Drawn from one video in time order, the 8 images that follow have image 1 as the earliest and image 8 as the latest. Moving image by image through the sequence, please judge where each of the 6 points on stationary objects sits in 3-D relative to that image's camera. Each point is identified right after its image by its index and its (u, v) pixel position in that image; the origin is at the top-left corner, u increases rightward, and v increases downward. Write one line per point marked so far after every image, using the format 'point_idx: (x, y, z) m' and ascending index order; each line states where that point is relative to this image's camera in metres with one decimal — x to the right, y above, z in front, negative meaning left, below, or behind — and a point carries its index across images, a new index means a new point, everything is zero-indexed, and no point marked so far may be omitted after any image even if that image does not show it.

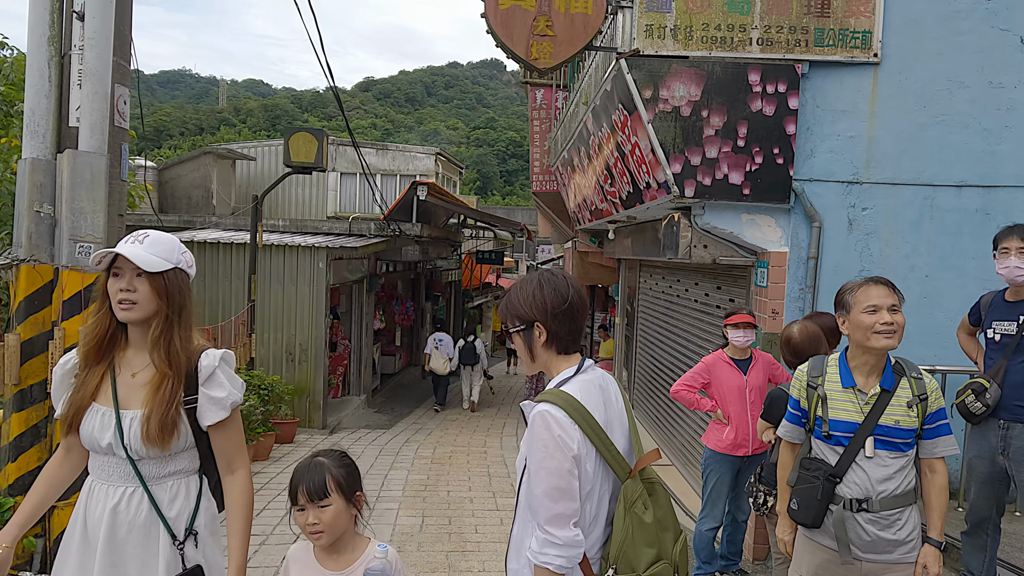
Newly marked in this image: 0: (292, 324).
0: (-3.0, -0.5, +9.3) m
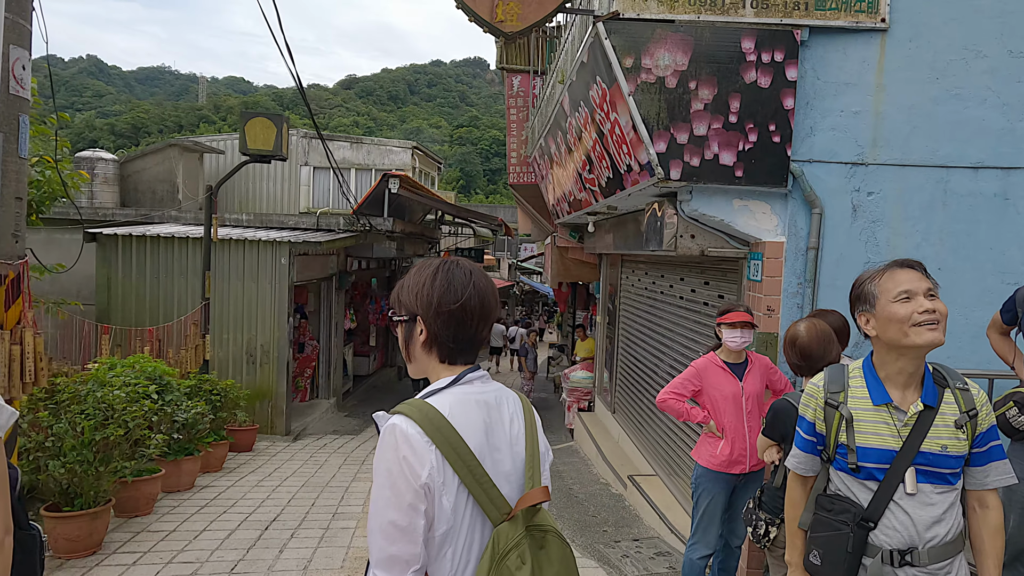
0: (-3.3, -0.5, +8.7) m
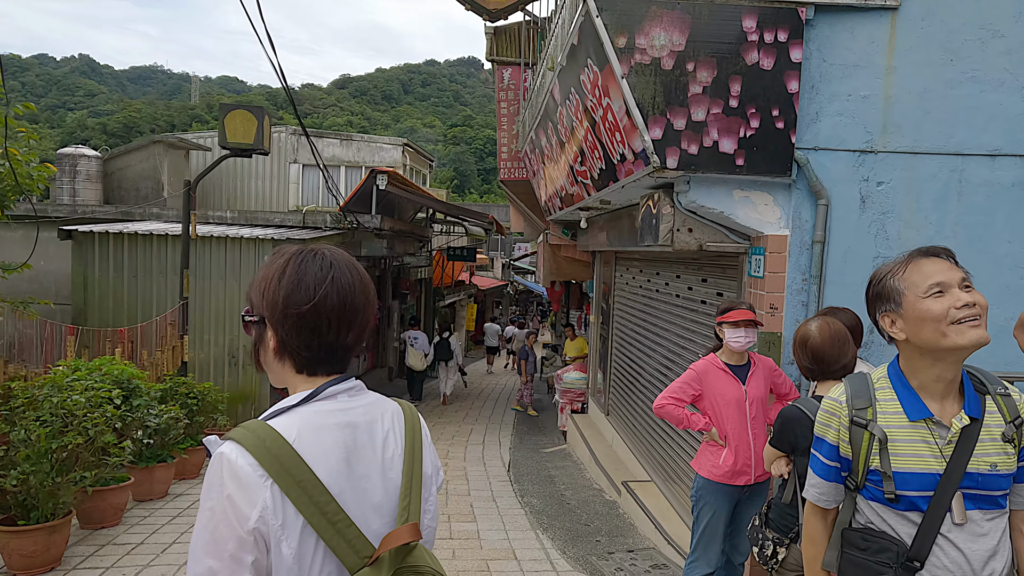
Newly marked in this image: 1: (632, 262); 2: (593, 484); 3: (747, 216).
0: (-3.5, -0.5, +8.4) m
1: (+1.3, +0.3, +7.1) m
2: (+0.8, -1.9, +6.6) m
3: (+1.3, +0.4, +3.6) m
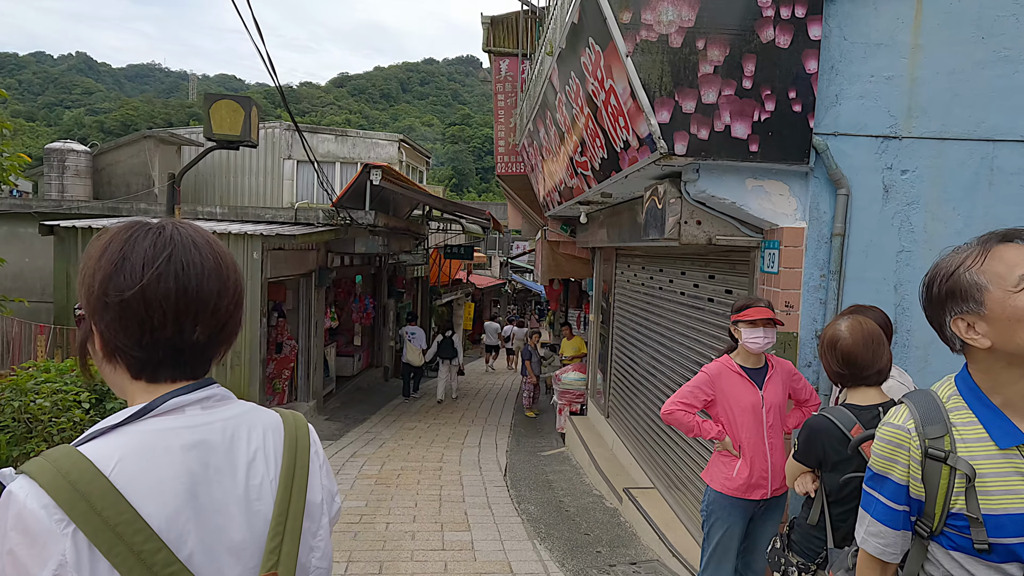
0: (-3.5, -0.4, +8.2) m
1: (+1.2, +0.3, +6.9) m
2: (+0.8, -1.9, +6.4) m
3: (+1.2, +0.4, +3.4) m
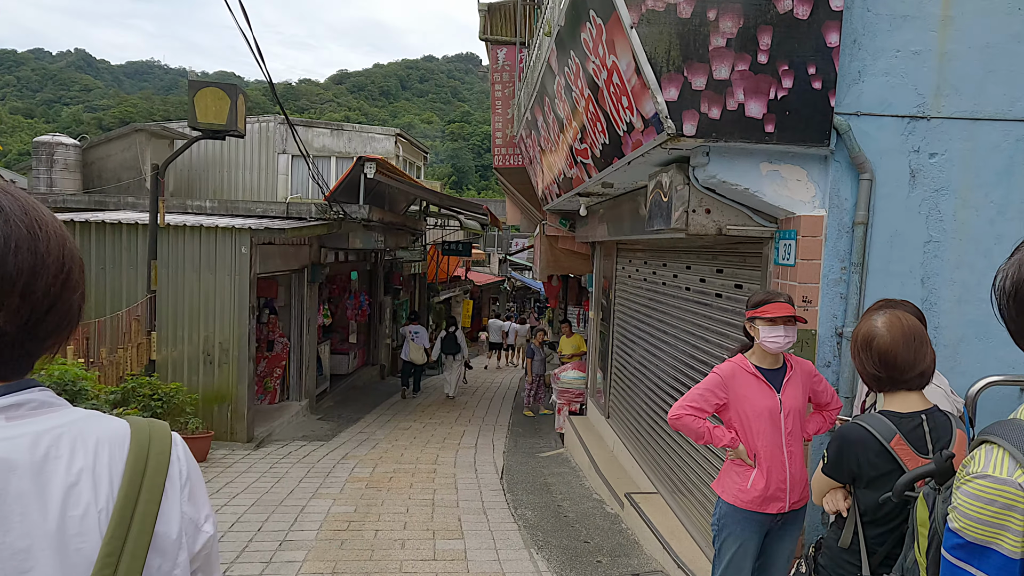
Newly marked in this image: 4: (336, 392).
0: (-3.5, -0.4, +7.9) m
1: (+1.2, +0.3, +6.6) m
2: (+0.7, -1.8, +6.1) m
3: (+1.2, +0.4, +3.1) m
4: (-3.2, -1.9, +12.3) m
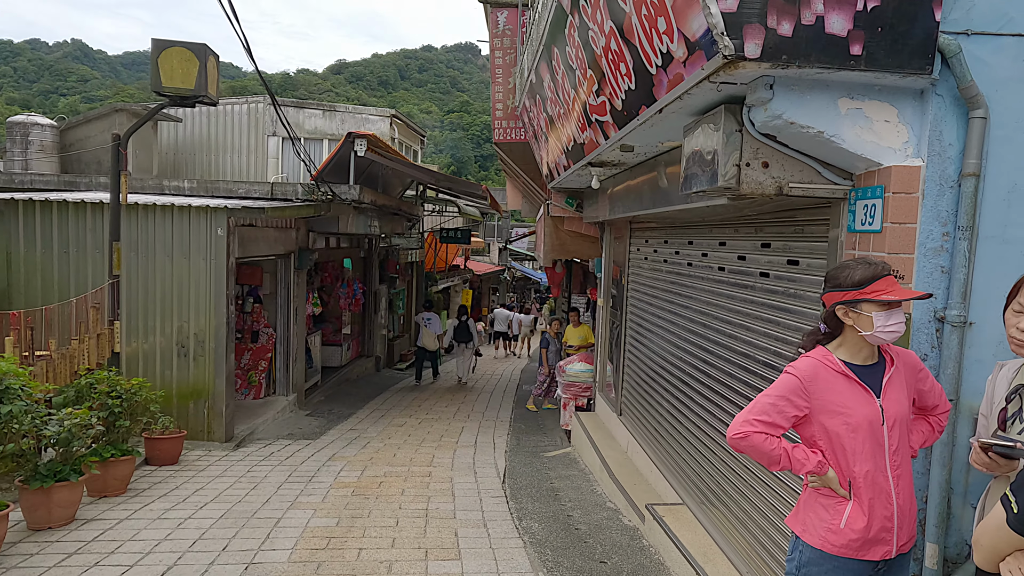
0: (-3.5, -0.2, +7.2) m
1: (+1.2, +0.5, +5.9) m
2: (+0.7, -1.7, +5.4) m
3: (+1.2, +0.5, +2.4) m
4: (-3.1, -1.7, +11.6) m
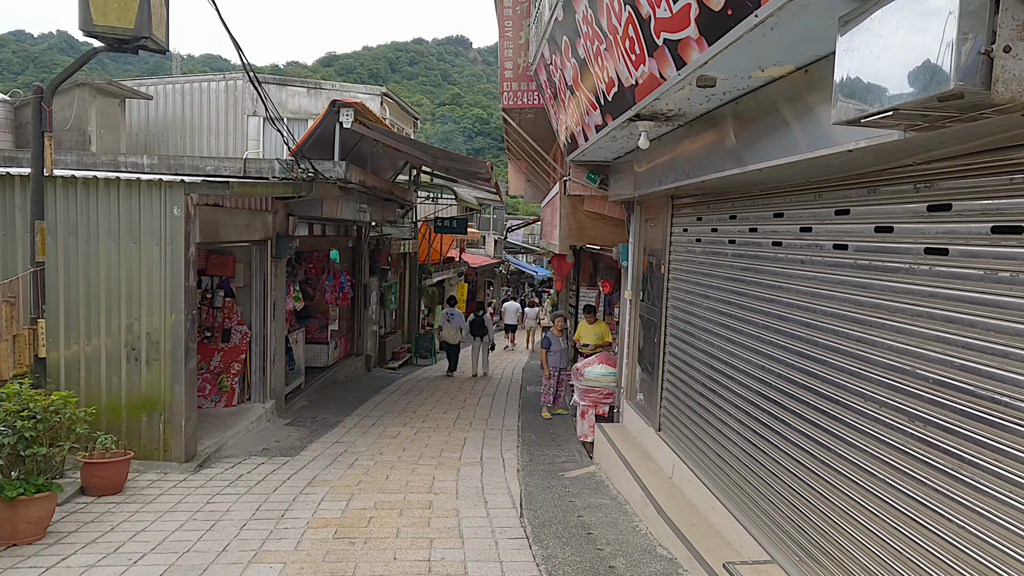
0: (-3.4, -0.1, +6.0) m
1: (+1.4, +0.6, +4.8) m
2: (+0.9, -1.6, +4.3) m
3: (+1.4, +0.6, +1.3) m
4: (-3.1, -1.5, +10.4) m
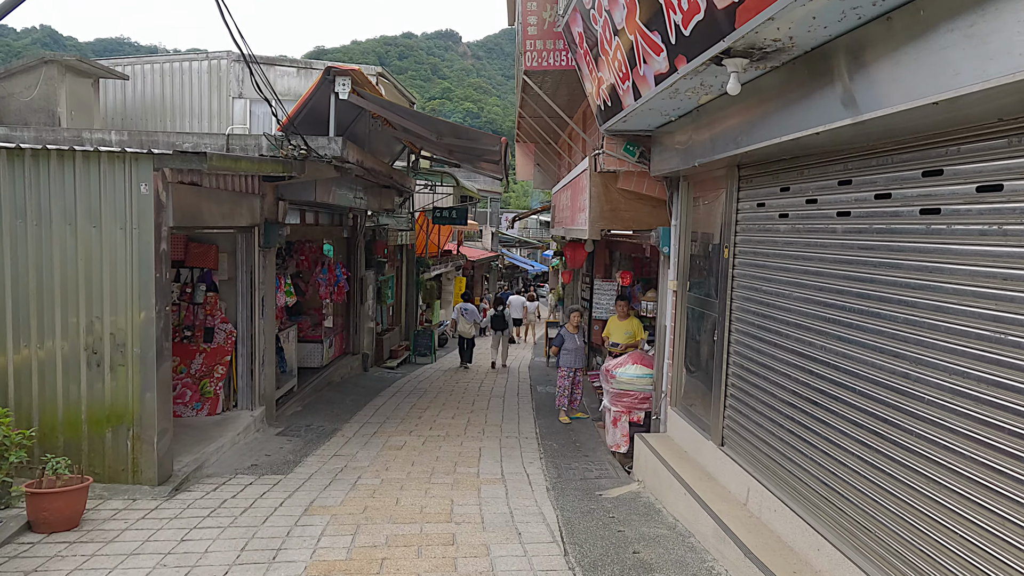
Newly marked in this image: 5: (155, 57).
0: (-3.1, -0.1, +5.1) m
1: (+1.6, +0.6, +3.9) m
2: (+1.2, -1.6, +3.4) m
3: (+1.7, +0.6, +0.4) m
4: (-2.9, -1.4, +9.5) m
5: (-7.0, +4.5, +13.4) m
